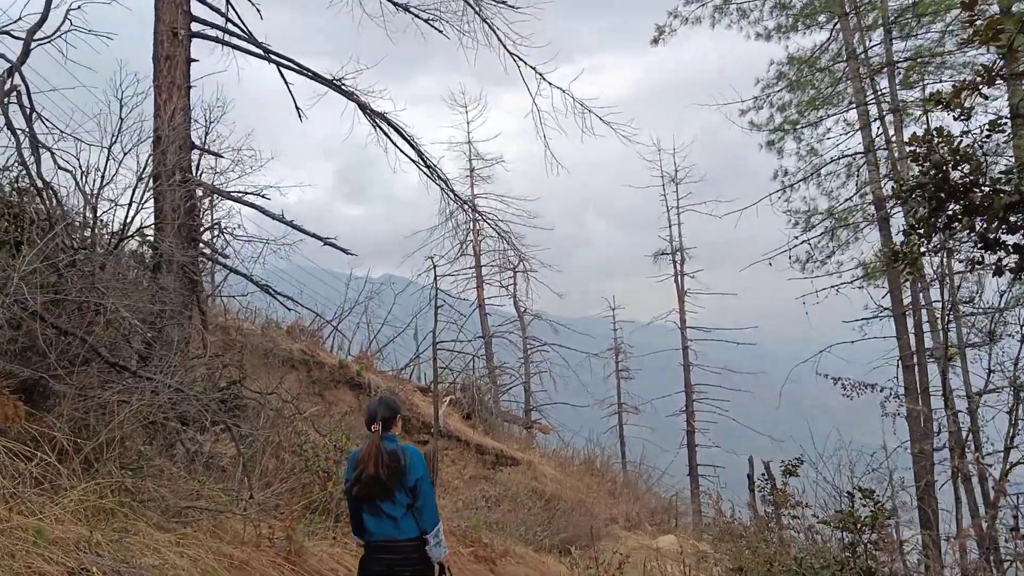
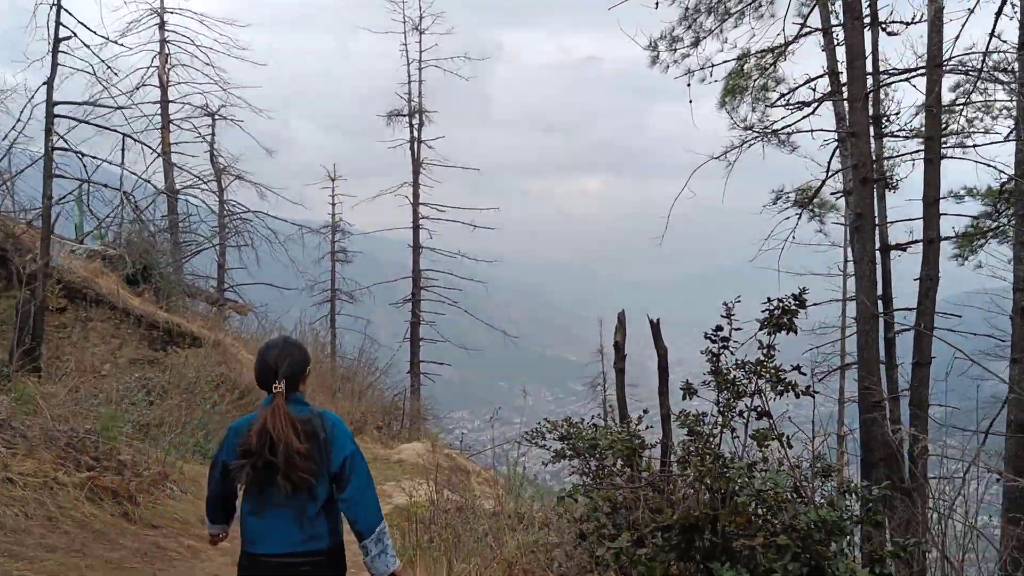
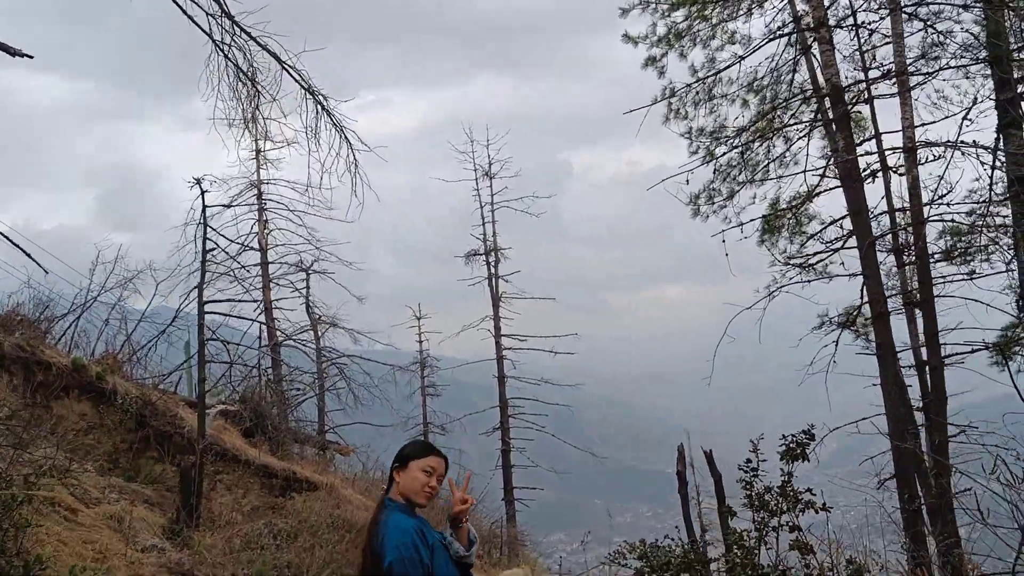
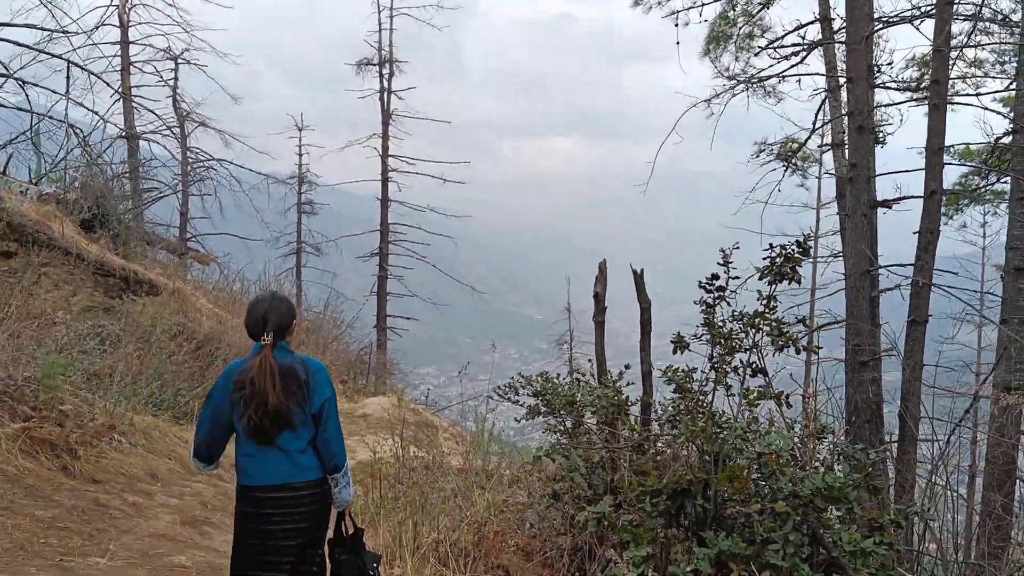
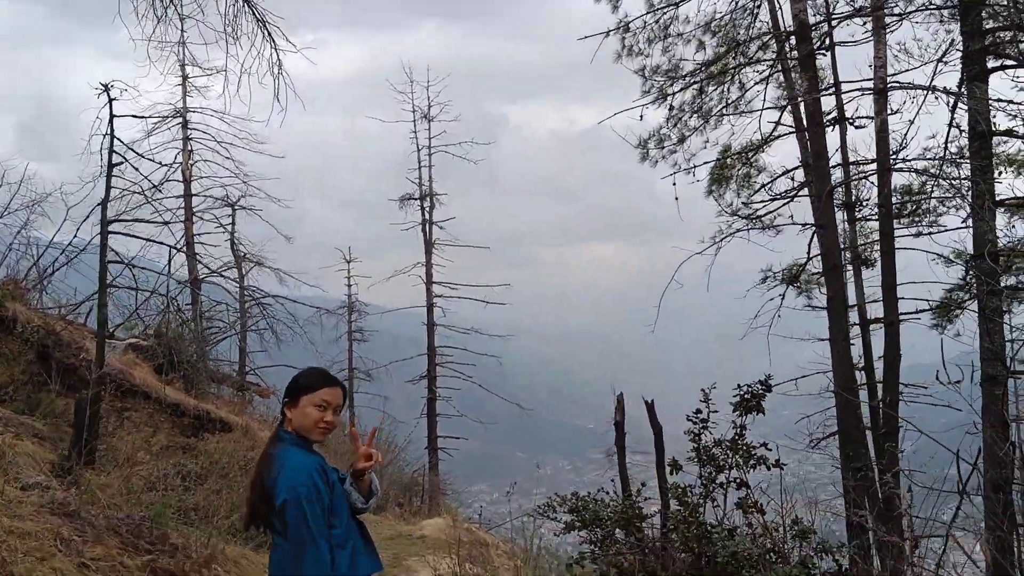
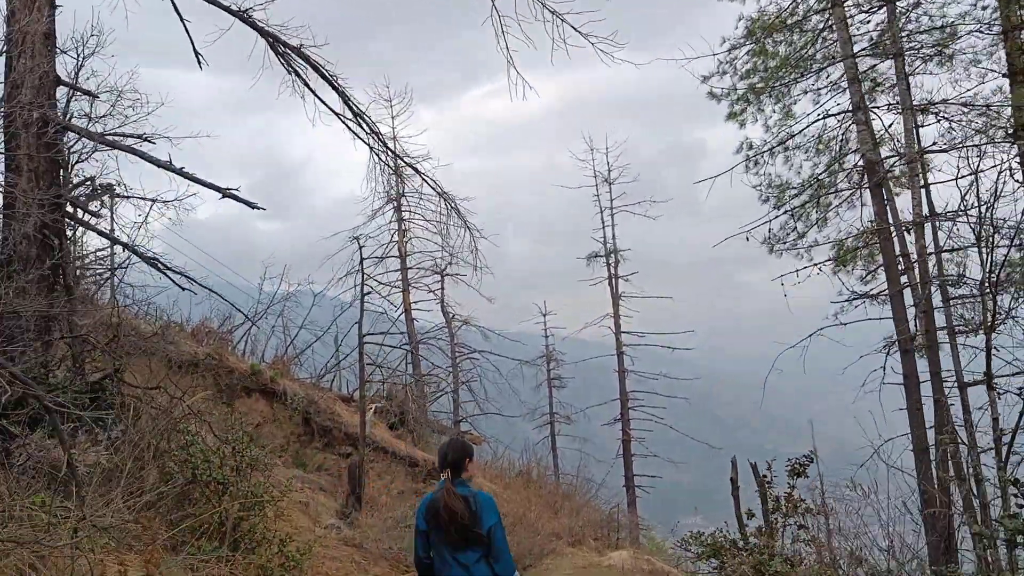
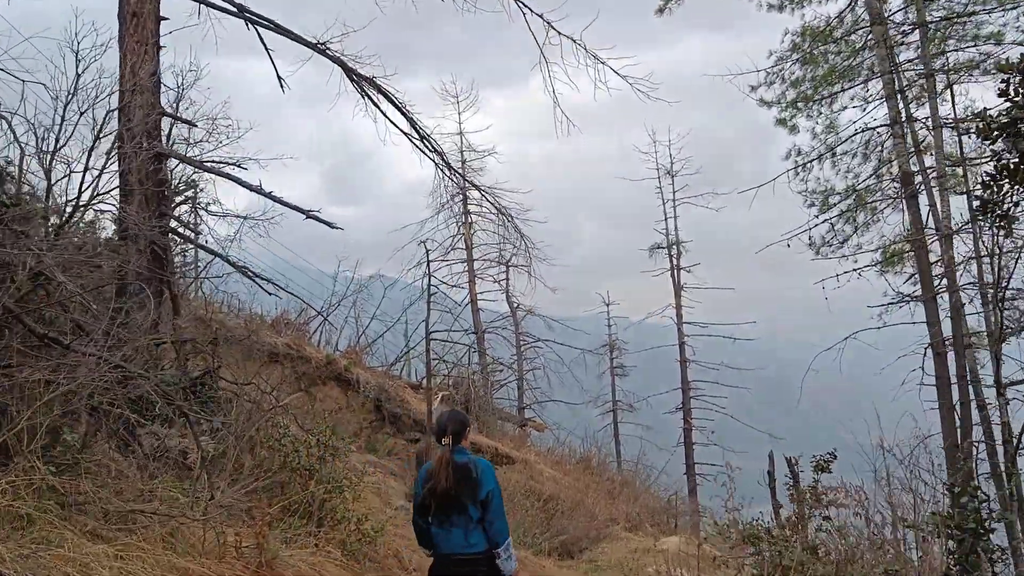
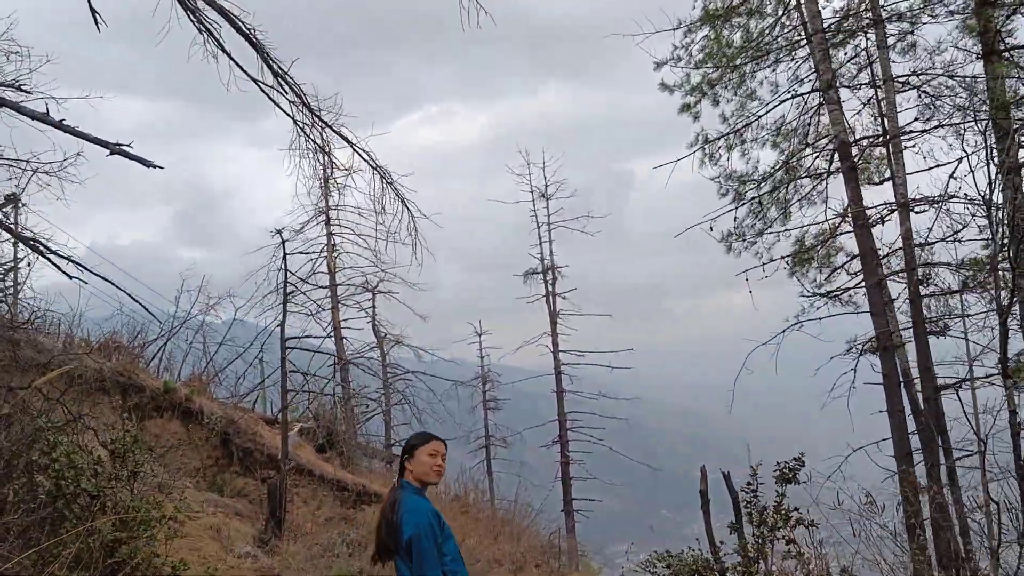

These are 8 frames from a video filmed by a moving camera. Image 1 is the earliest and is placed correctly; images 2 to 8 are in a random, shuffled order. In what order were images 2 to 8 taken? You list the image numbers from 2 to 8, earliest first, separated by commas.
7, 6, 8, 3, 5, 2, 4
